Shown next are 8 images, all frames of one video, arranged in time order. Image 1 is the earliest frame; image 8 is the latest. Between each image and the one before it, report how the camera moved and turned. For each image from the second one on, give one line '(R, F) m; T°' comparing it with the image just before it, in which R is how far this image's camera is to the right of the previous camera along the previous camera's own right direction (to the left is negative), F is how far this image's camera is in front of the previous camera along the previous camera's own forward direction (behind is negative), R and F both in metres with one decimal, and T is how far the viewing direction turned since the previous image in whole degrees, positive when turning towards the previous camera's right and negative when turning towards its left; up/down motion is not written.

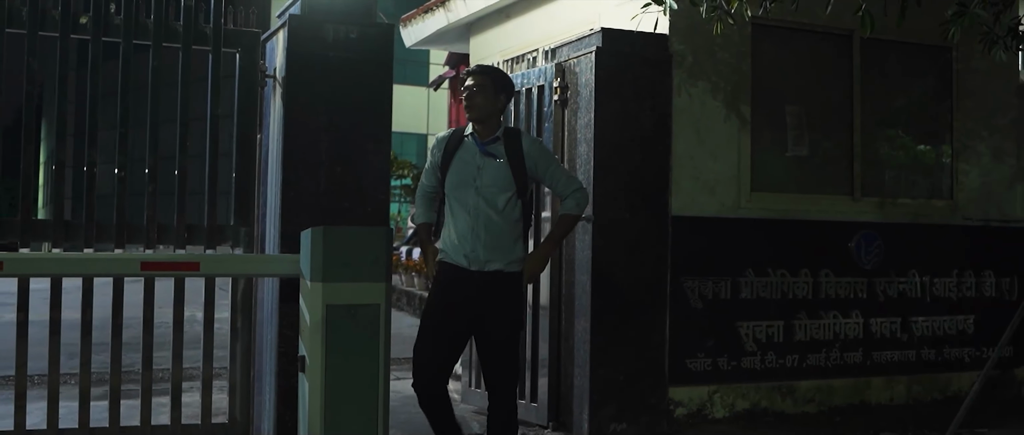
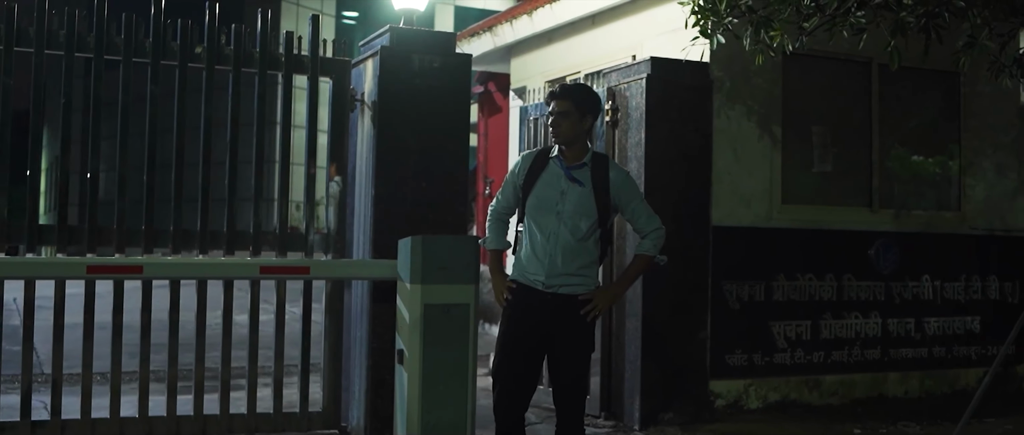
(-0.4, -0.6) m; +1°
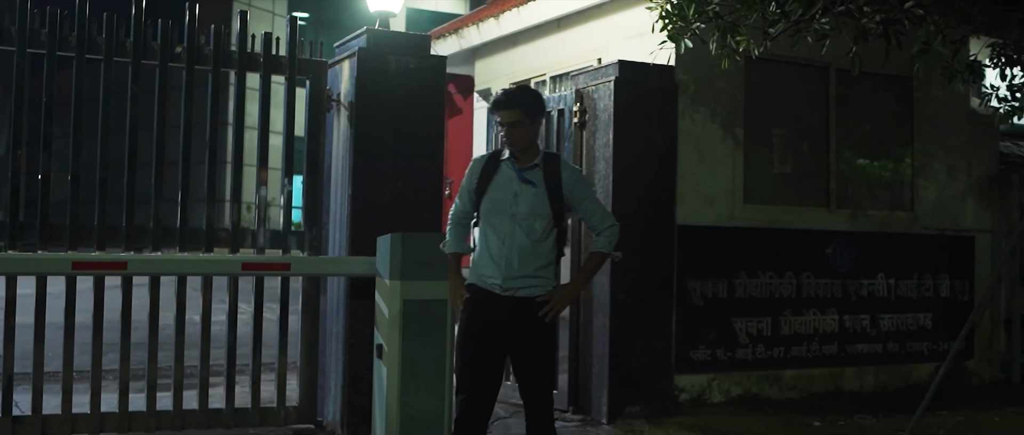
(-0.1, -0.1) m; +3°
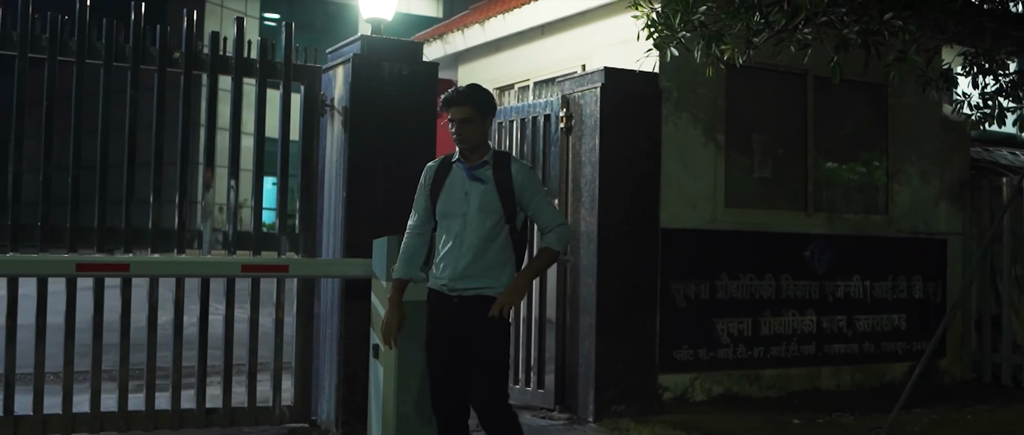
(-0.1, -0.1) m; +2°
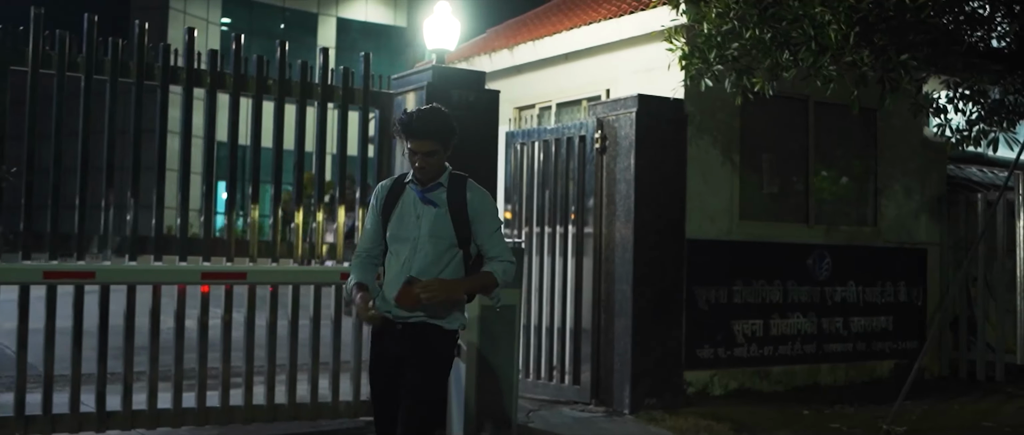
(-0.7, -0.6) m; +4°
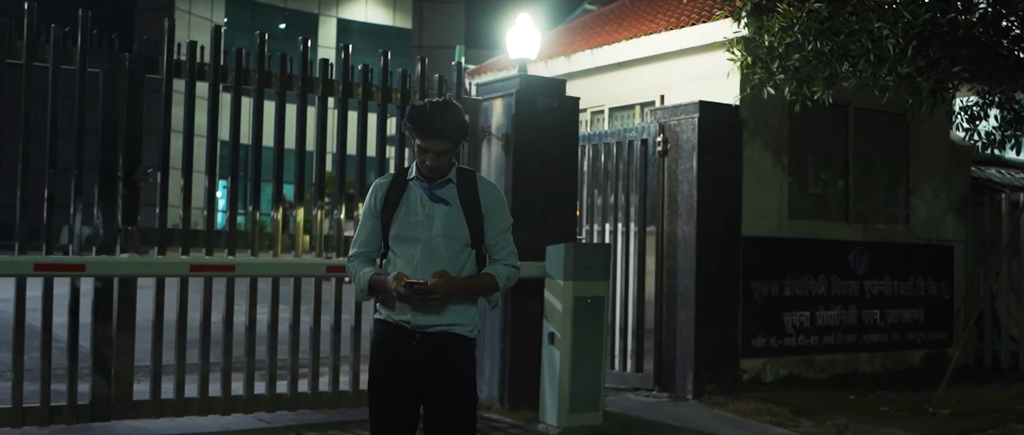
(-0.7, -0.5) m; +1°
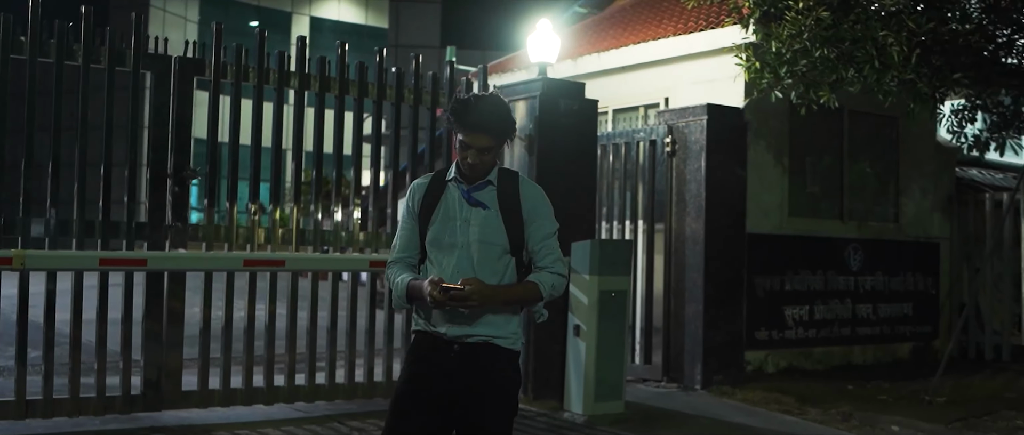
(-0.4, -0.3) m; +2°
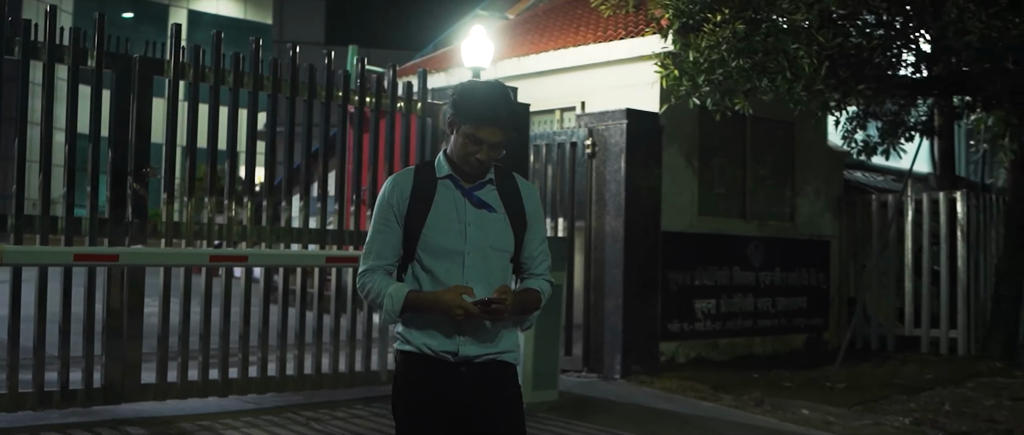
(-0.5, -0.3) m; +7°
